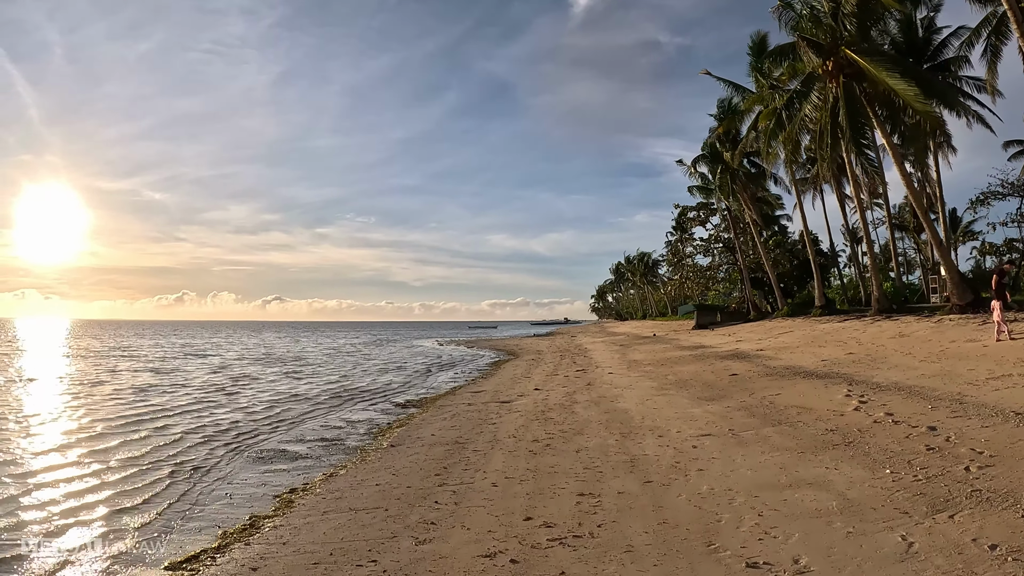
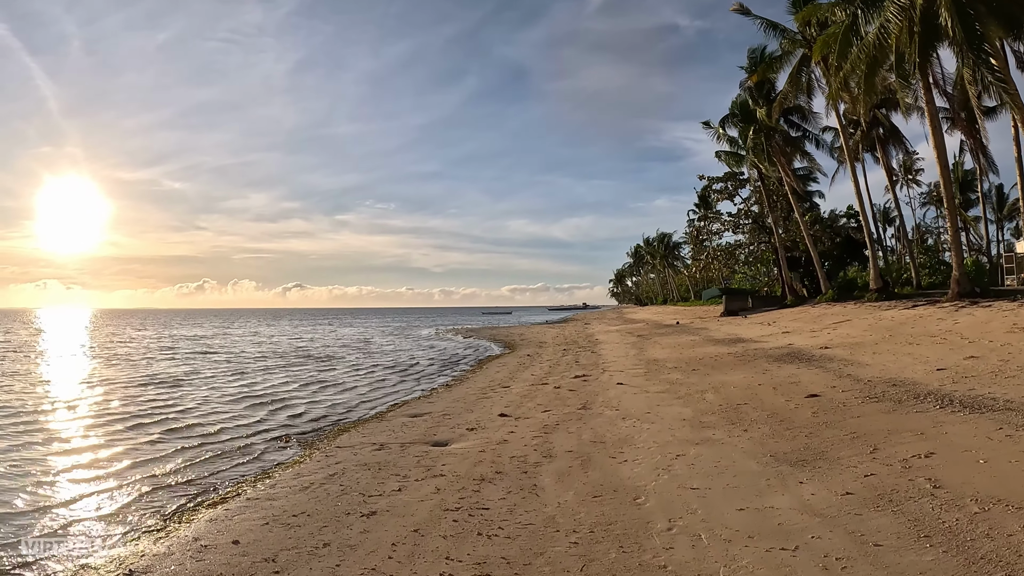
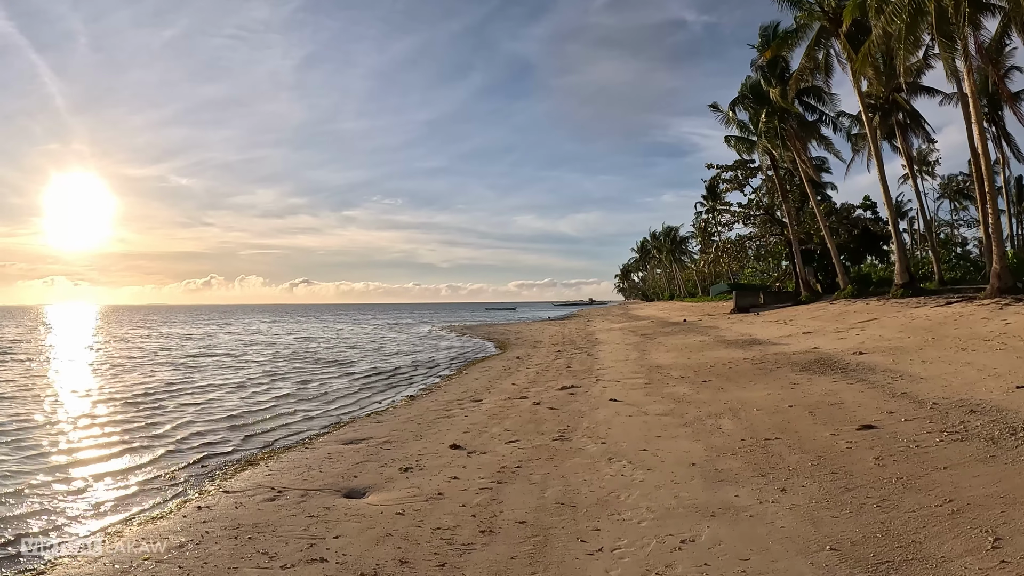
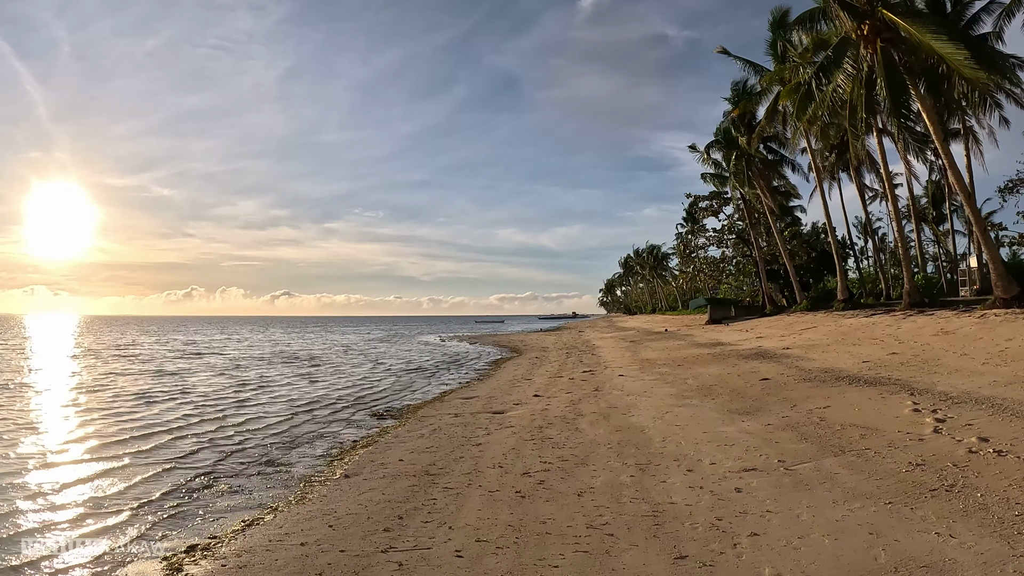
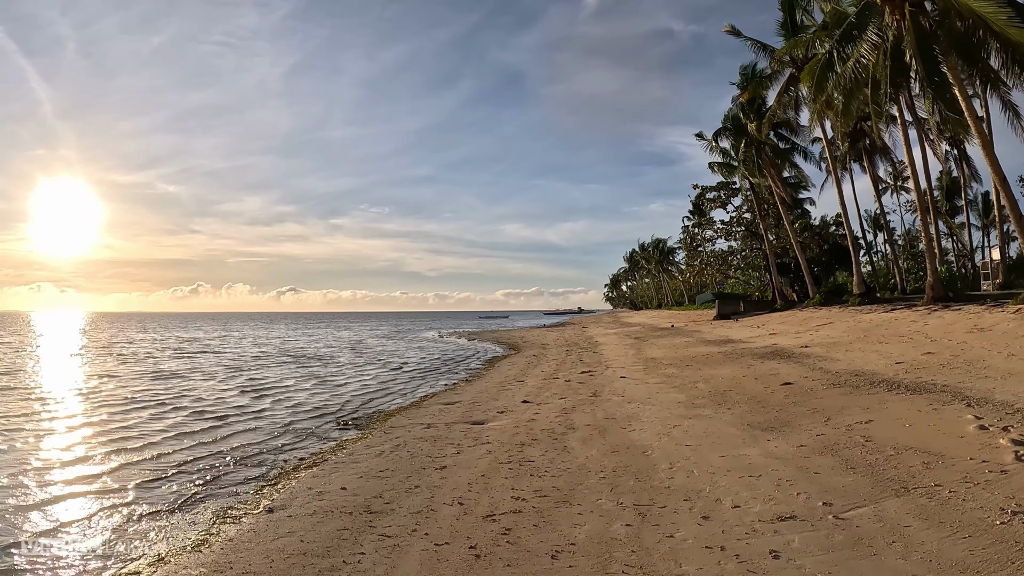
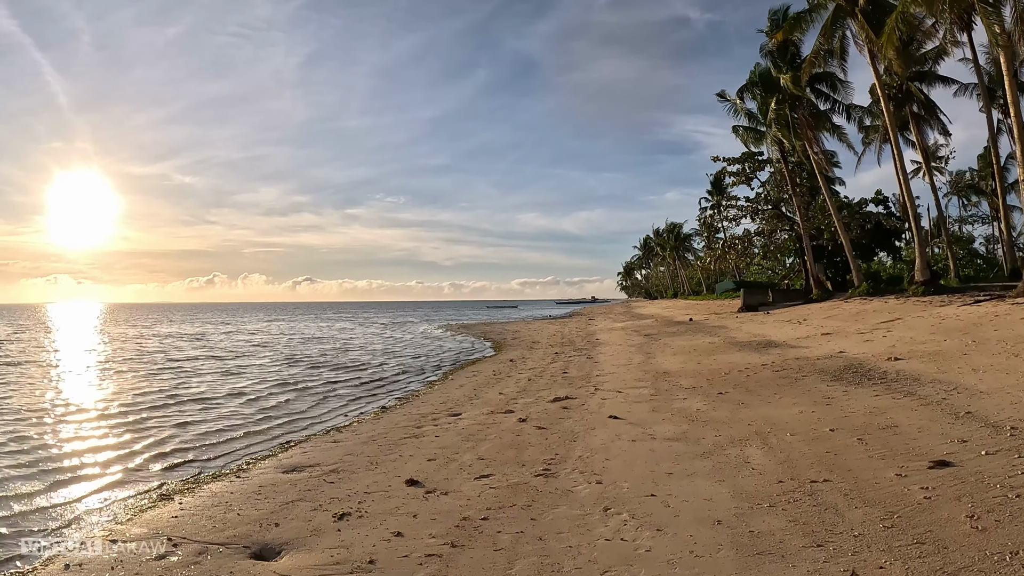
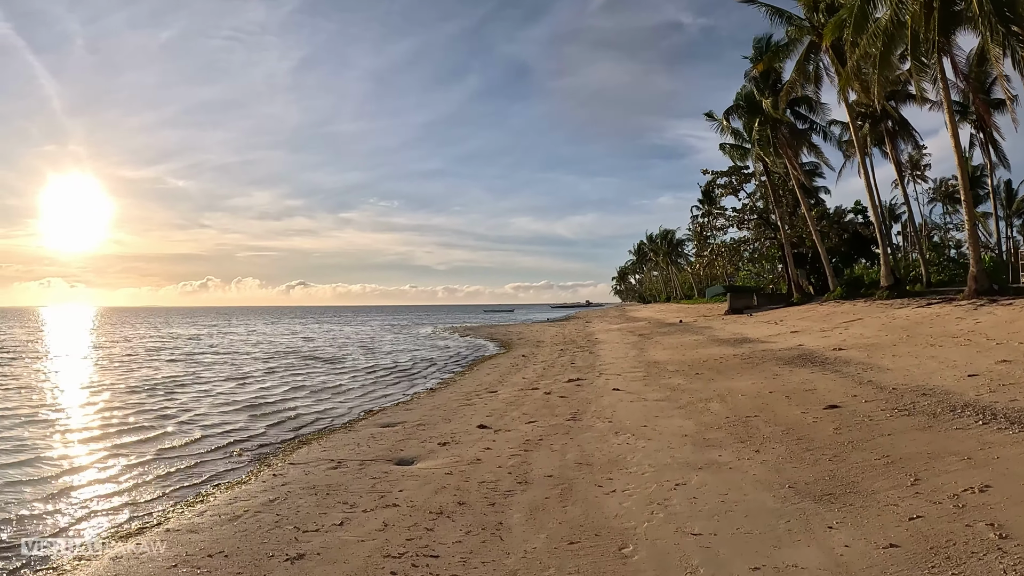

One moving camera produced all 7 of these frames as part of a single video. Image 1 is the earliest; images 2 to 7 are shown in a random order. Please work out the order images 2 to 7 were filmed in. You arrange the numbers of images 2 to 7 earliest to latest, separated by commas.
4, 5, 2, 7, 3, 6
